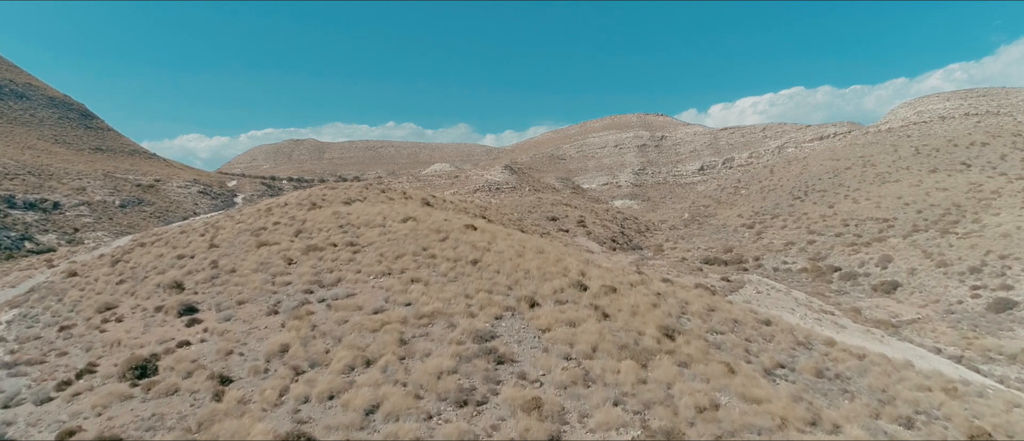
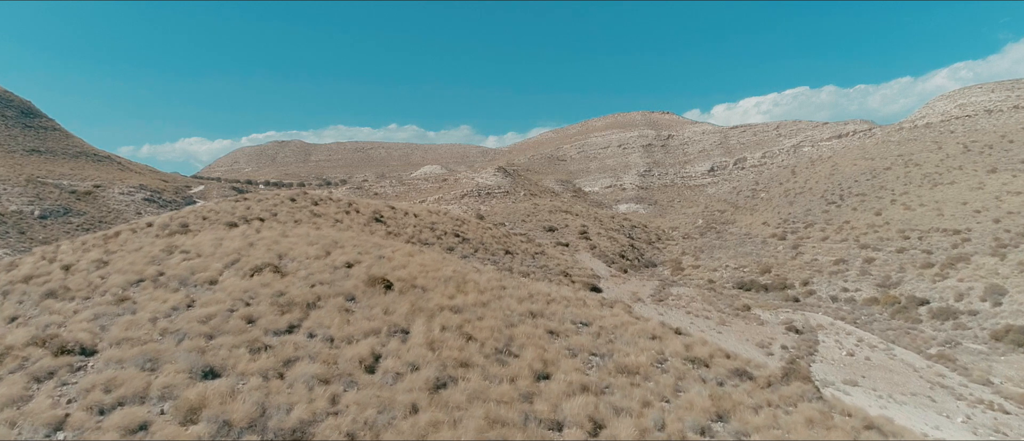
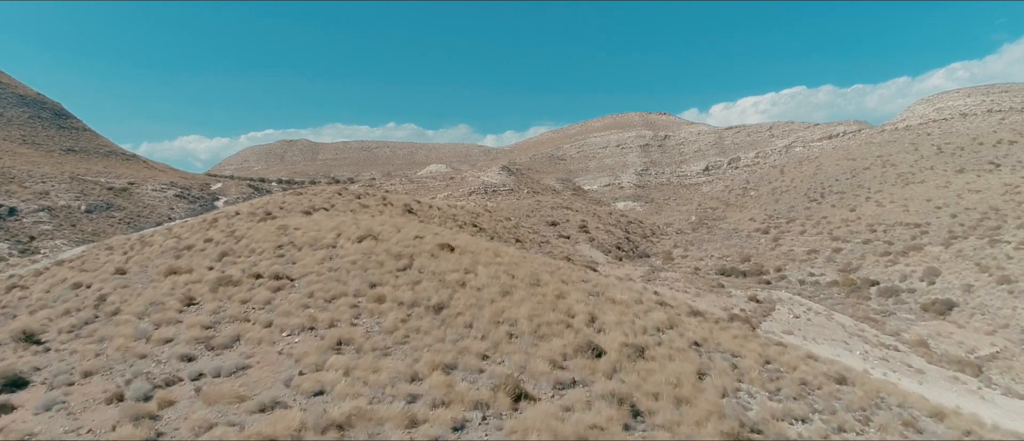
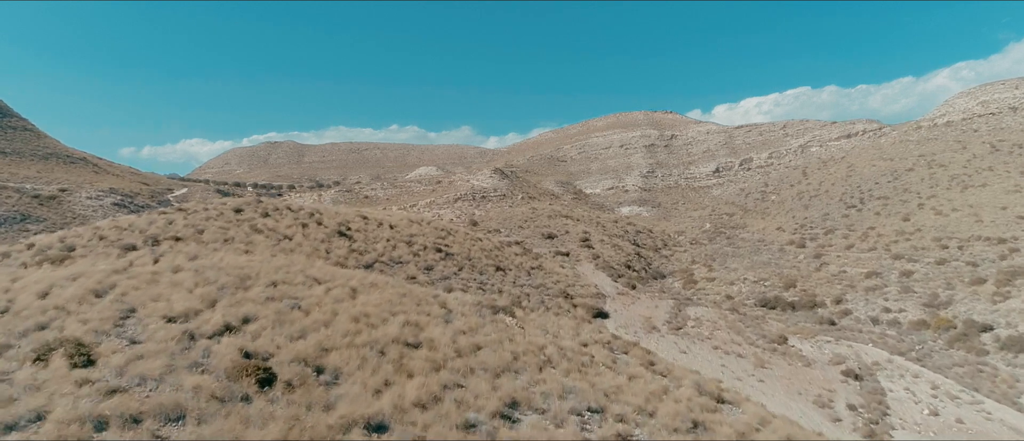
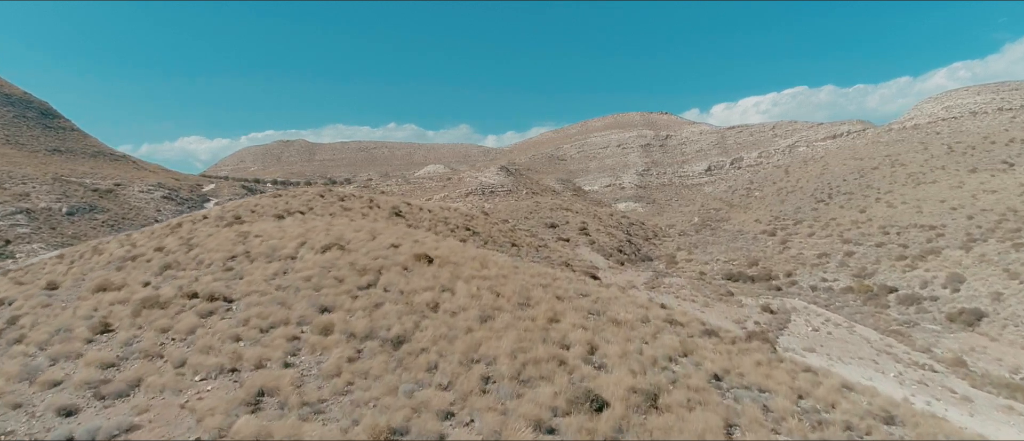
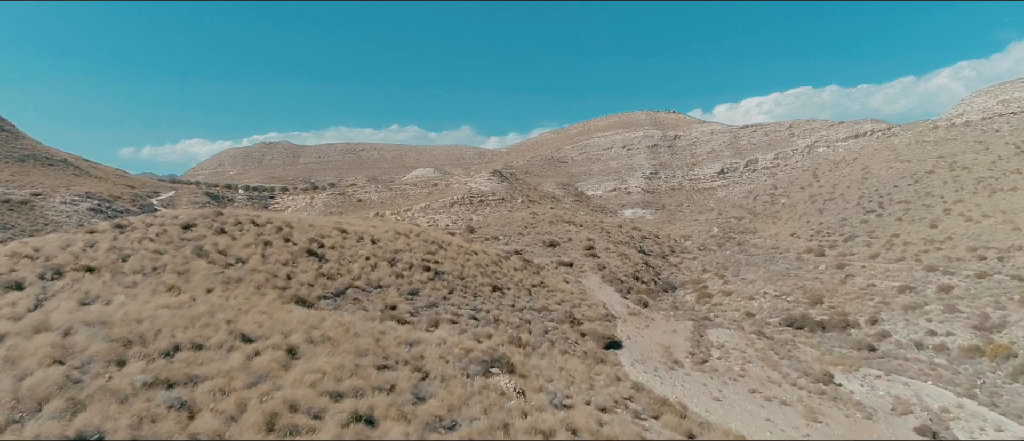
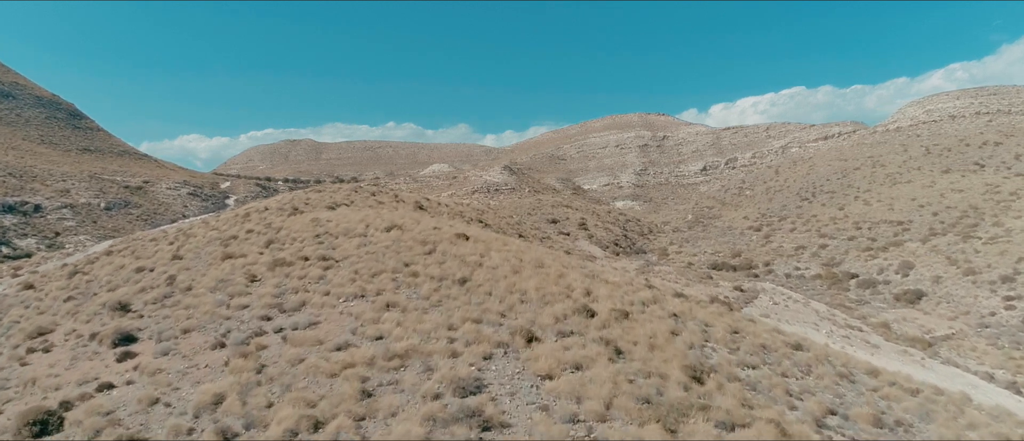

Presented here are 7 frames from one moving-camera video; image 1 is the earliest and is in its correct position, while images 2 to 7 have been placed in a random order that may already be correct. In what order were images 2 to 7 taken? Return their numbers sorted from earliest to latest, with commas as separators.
7, 3, 5, 2, 4, 6
